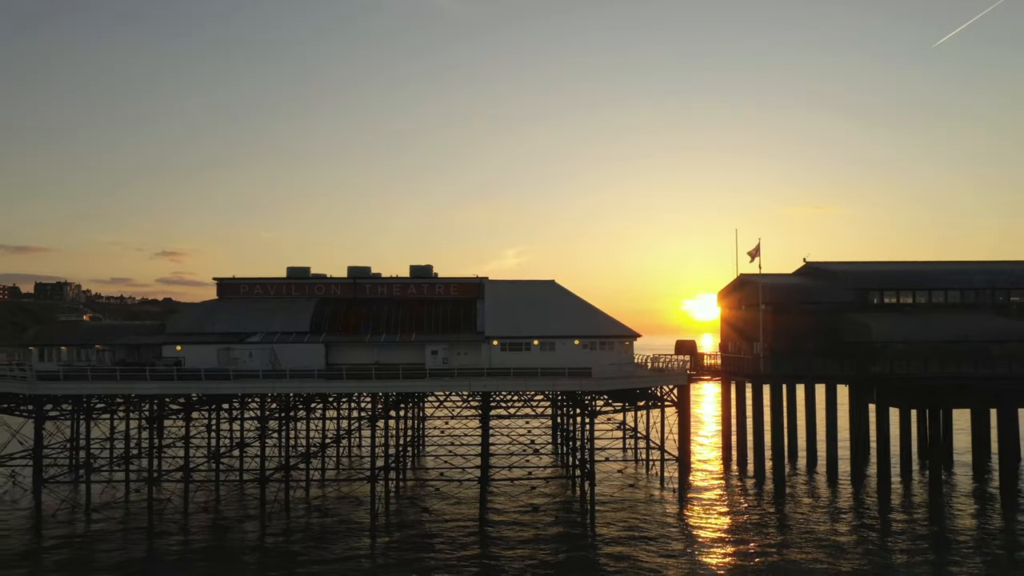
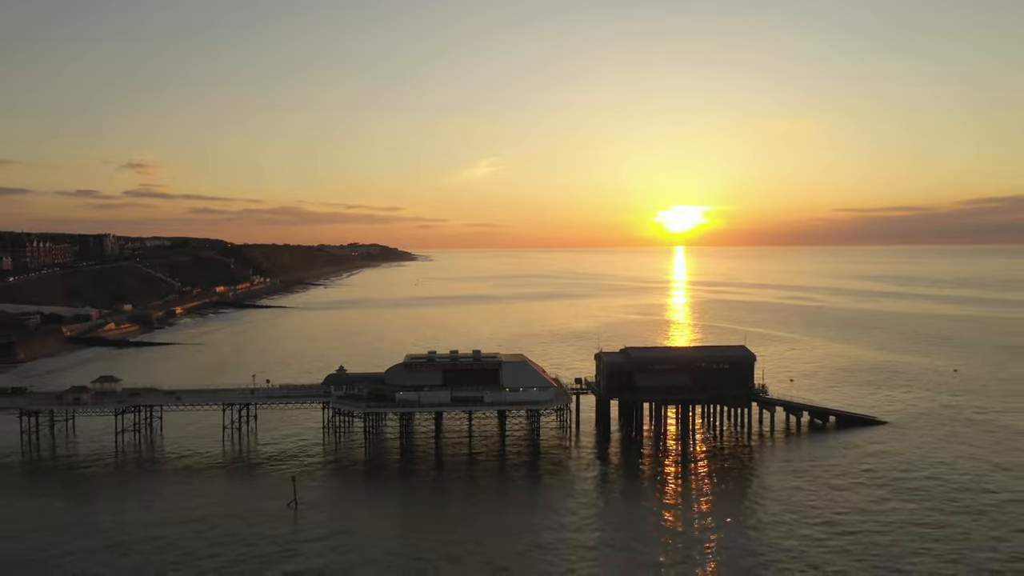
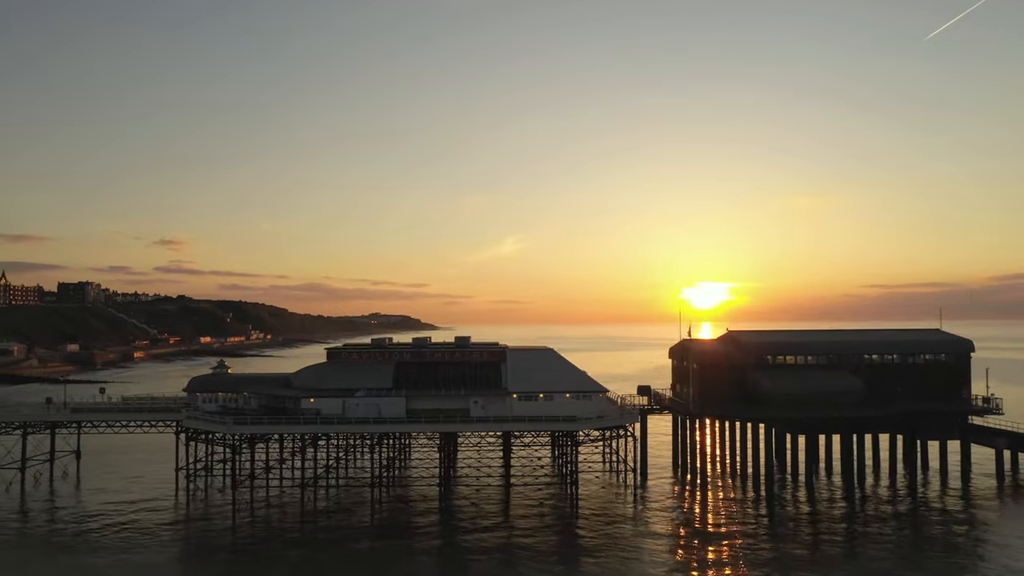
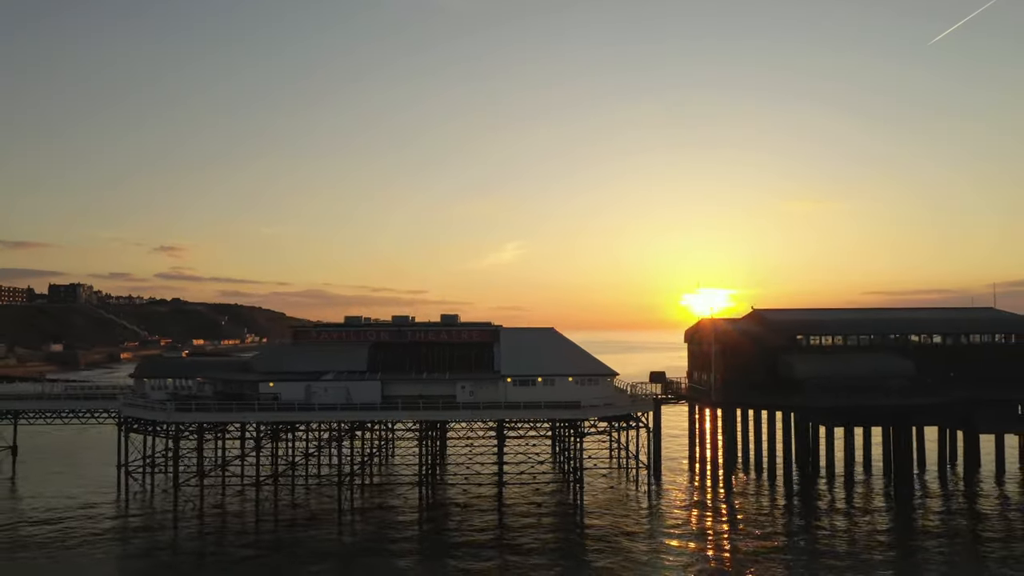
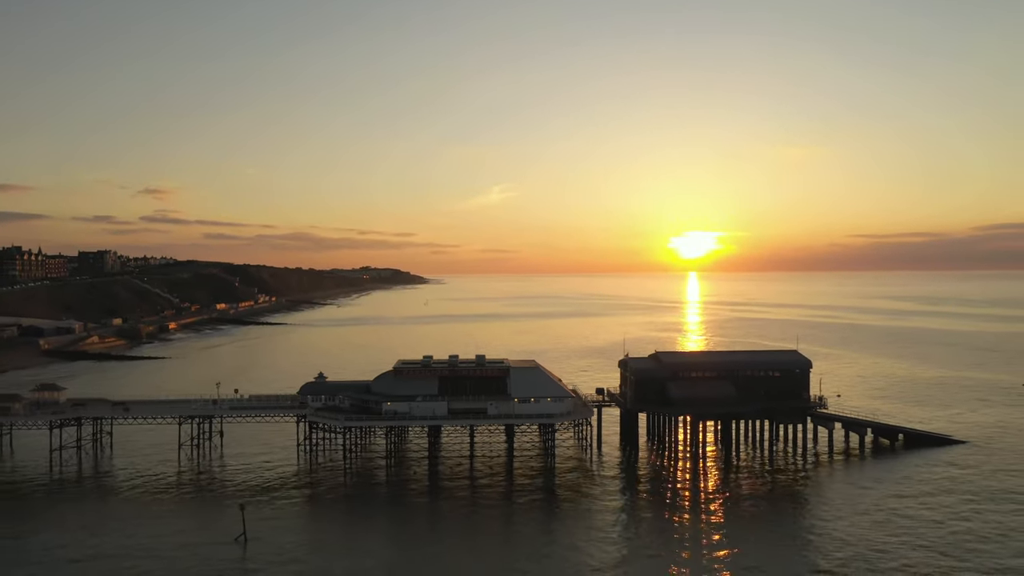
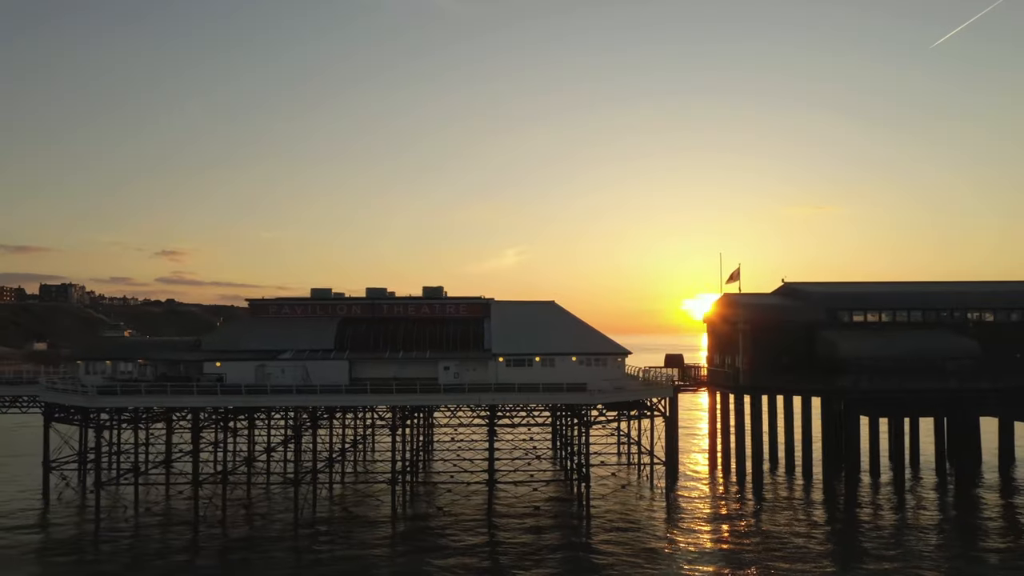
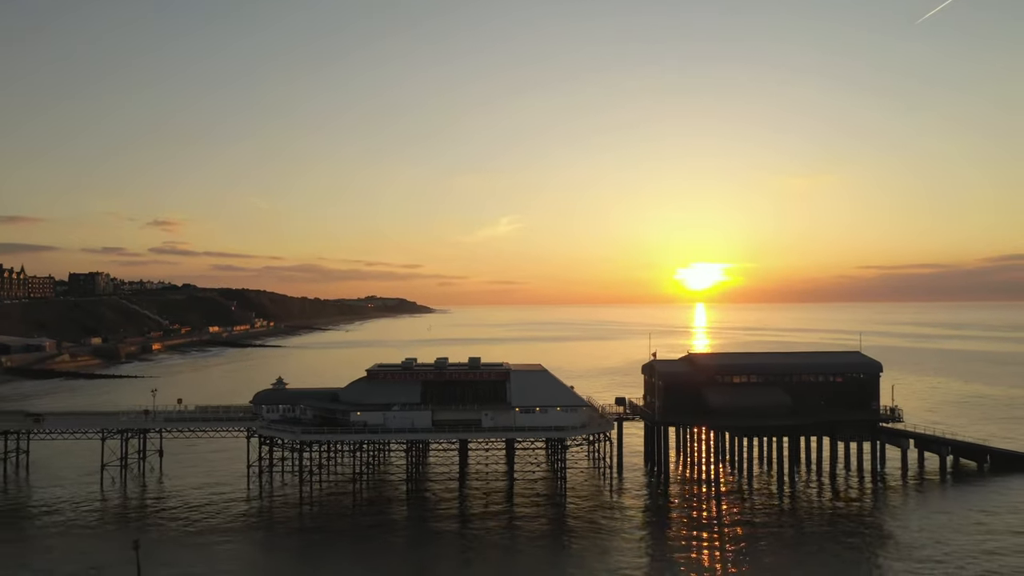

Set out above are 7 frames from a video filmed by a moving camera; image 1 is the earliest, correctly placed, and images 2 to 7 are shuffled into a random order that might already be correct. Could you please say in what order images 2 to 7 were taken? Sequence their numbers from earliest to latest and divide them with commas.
6, 4, 3, 7, 5, 2
